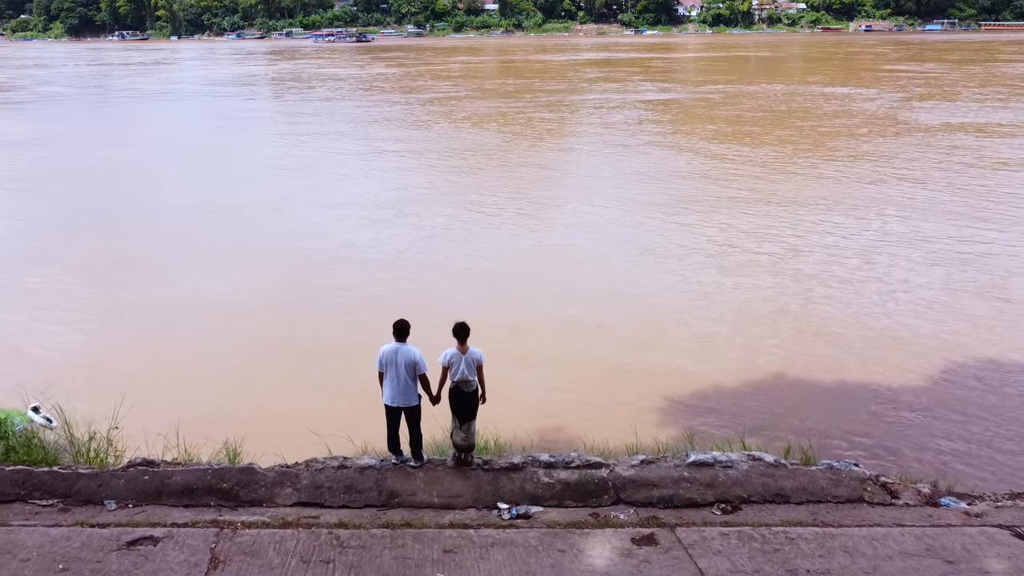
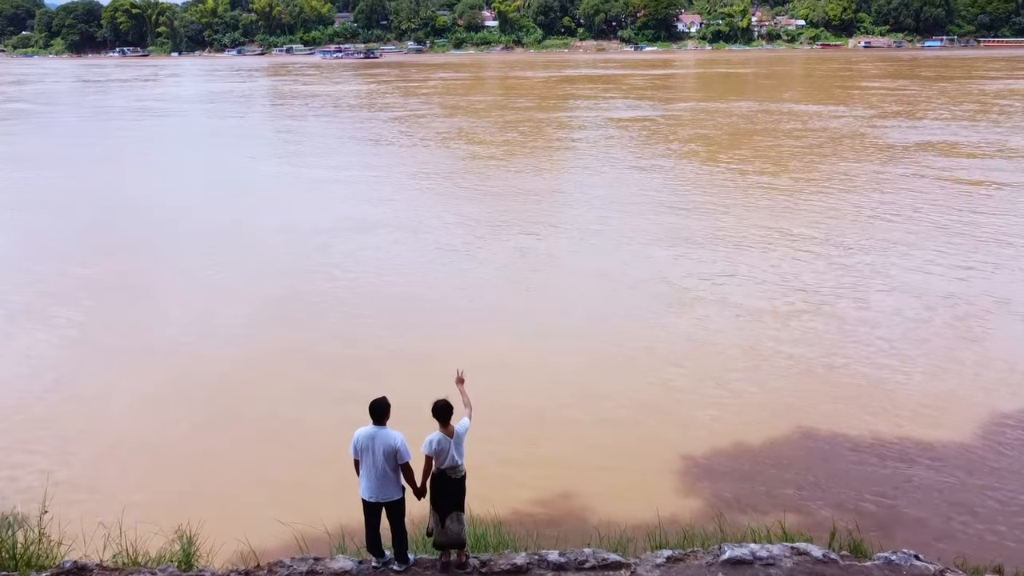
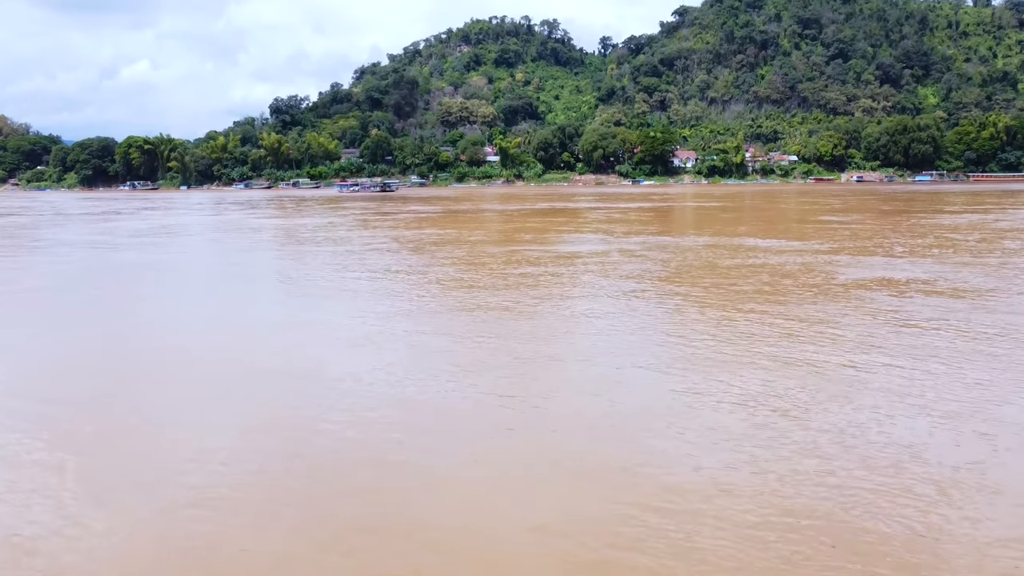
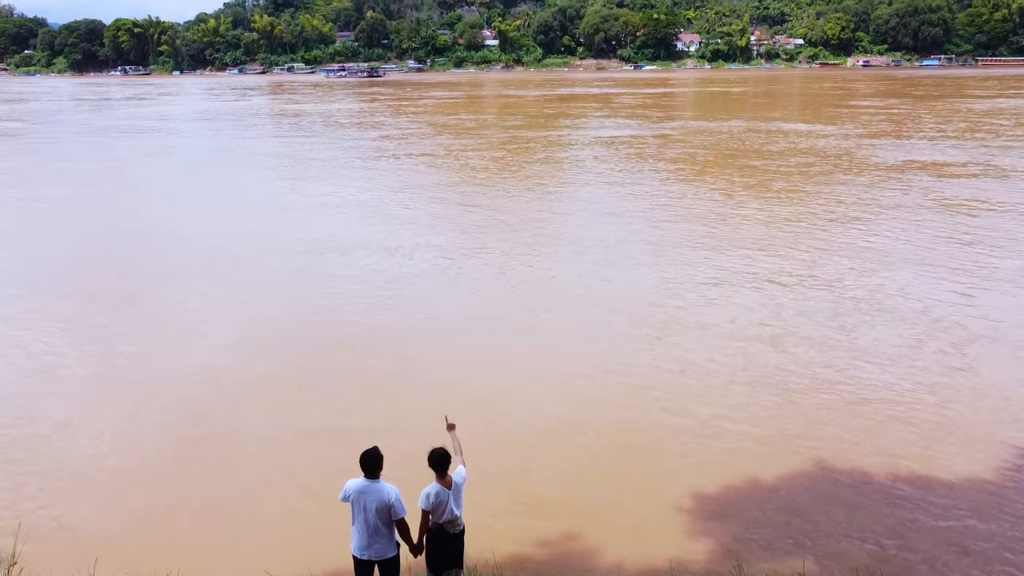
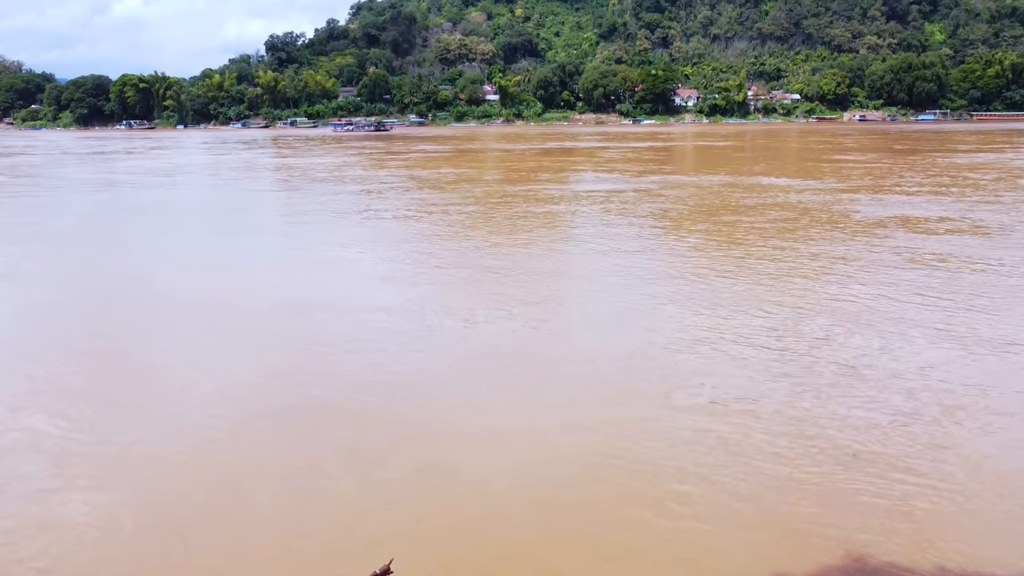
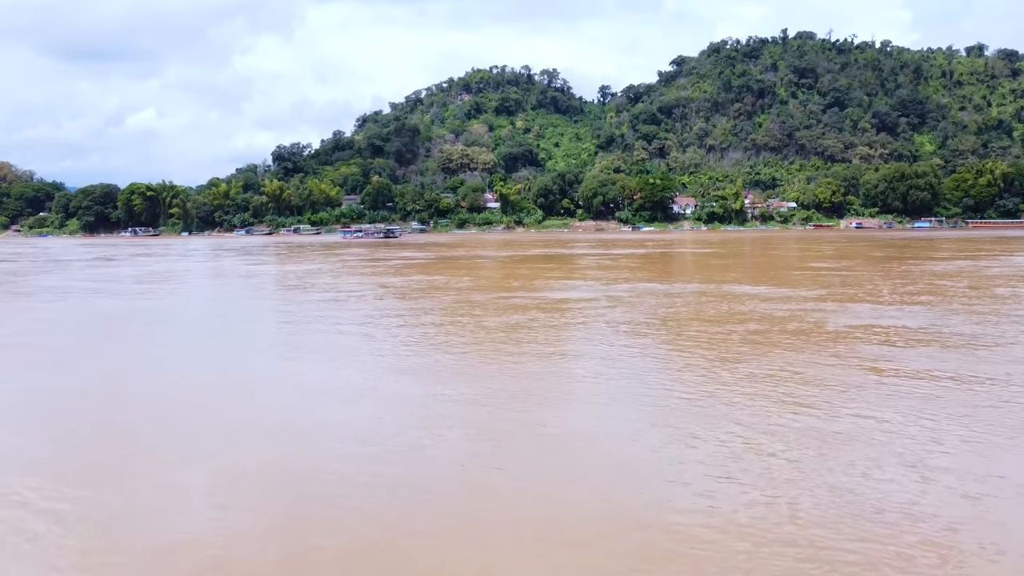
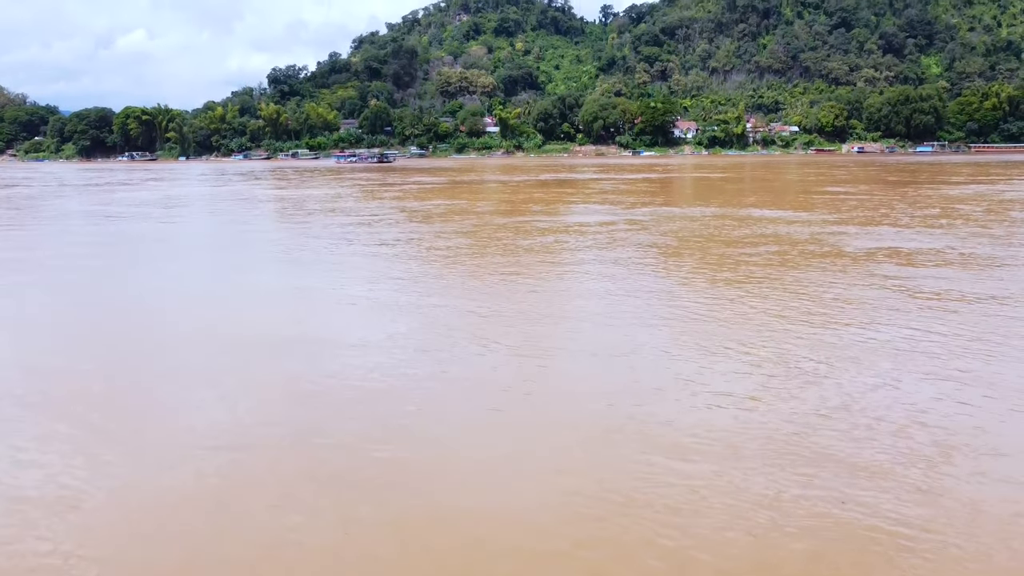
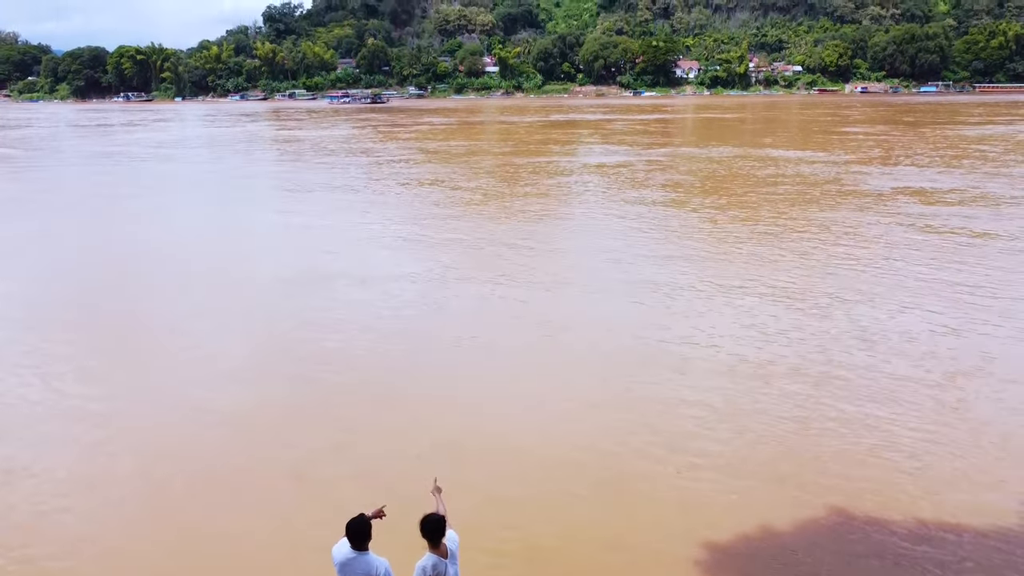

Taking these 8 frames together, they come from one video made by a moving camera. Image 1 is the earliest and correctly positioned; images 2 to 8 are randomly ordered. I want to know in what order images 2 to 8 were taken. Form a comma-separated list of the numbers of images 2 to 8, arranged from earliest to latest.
2, 4, 8, 5, 7, 3, 6
